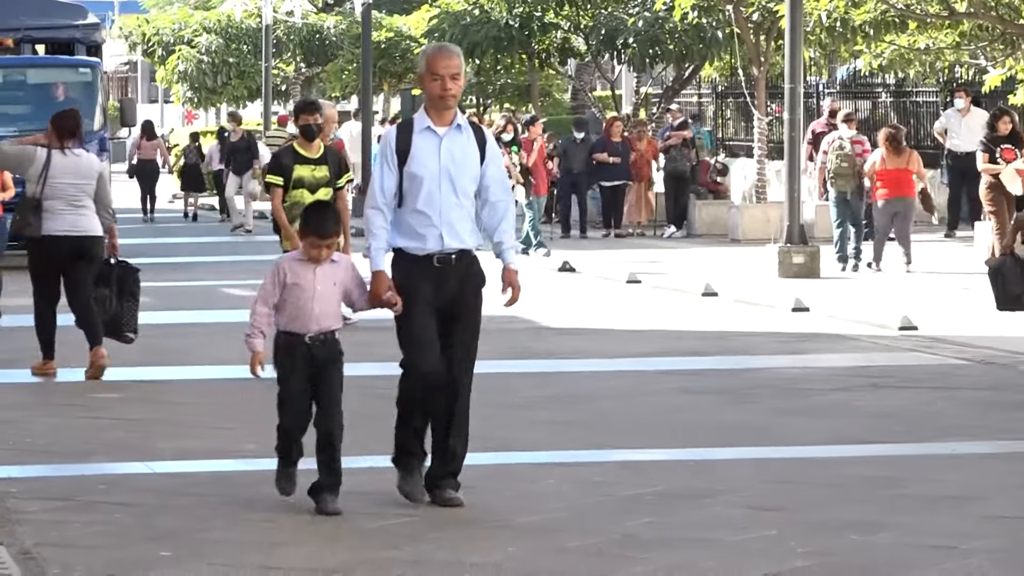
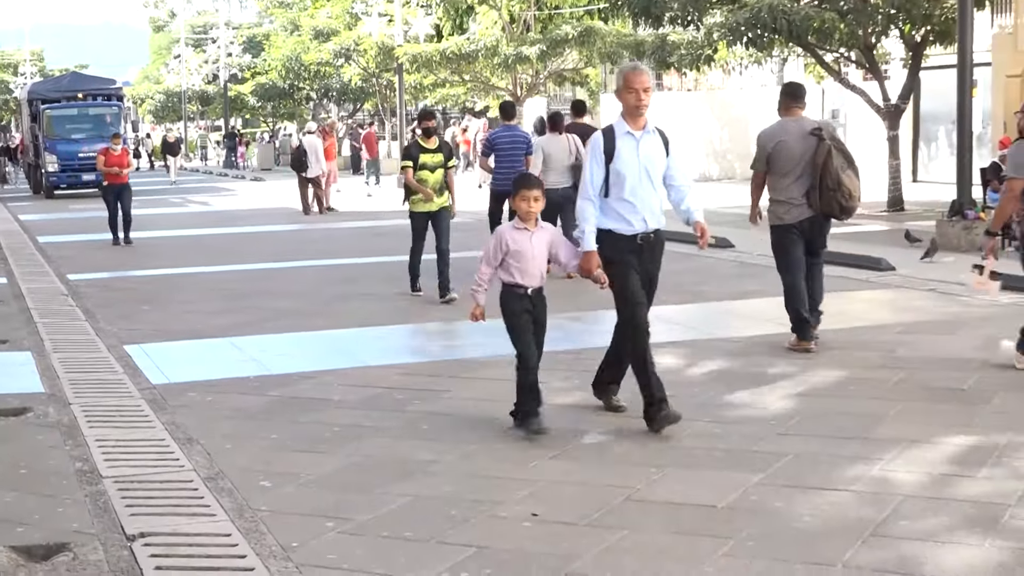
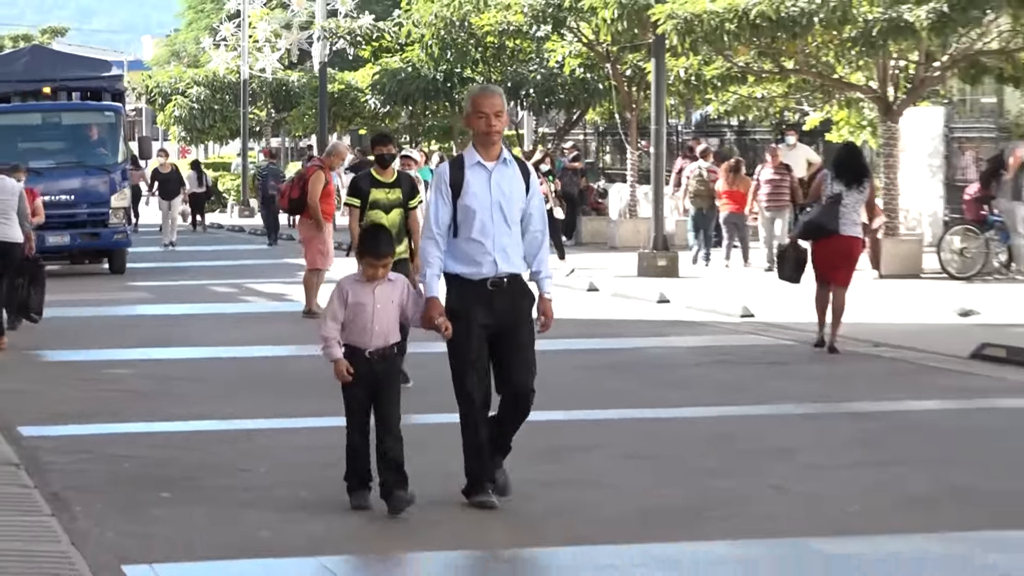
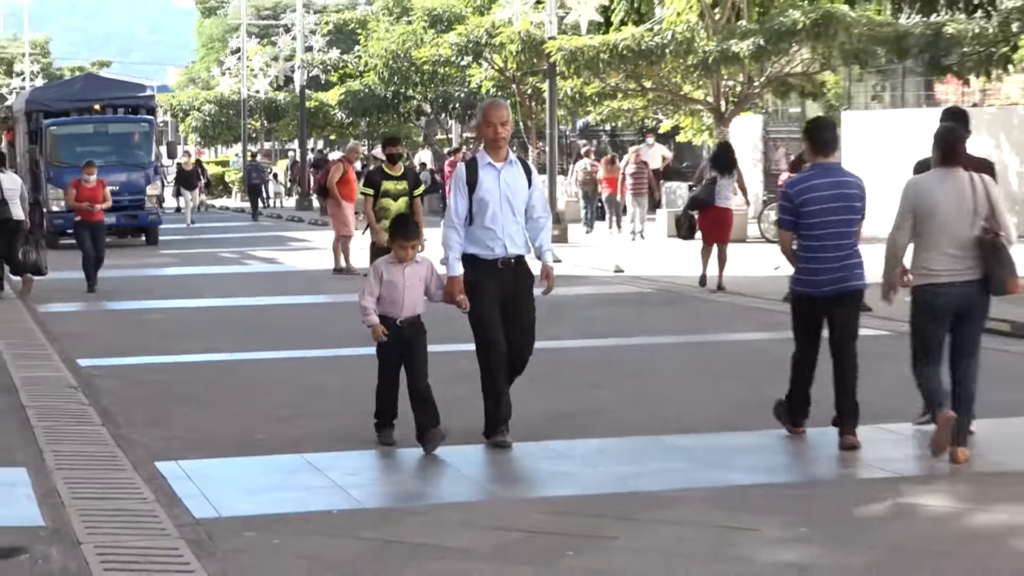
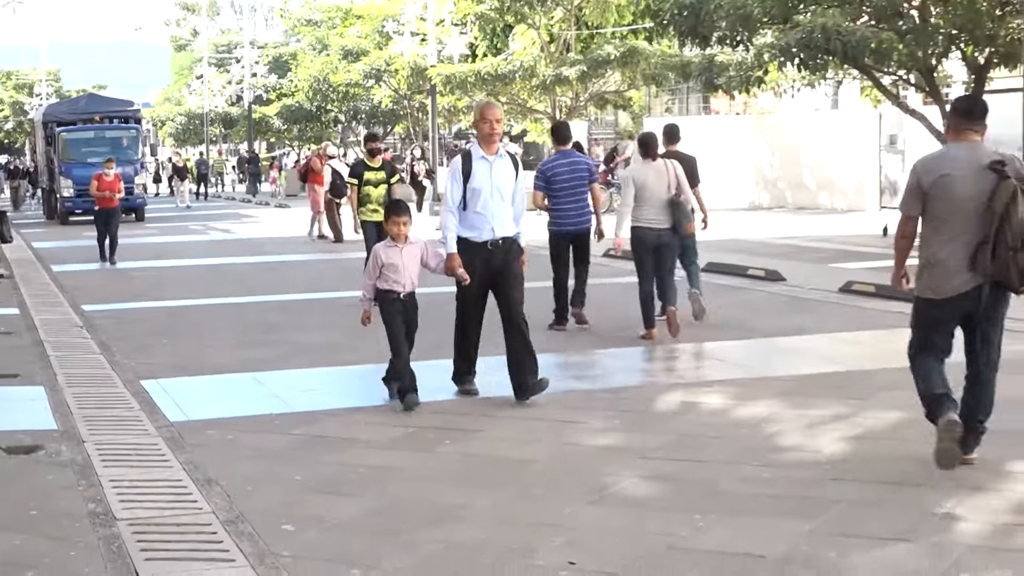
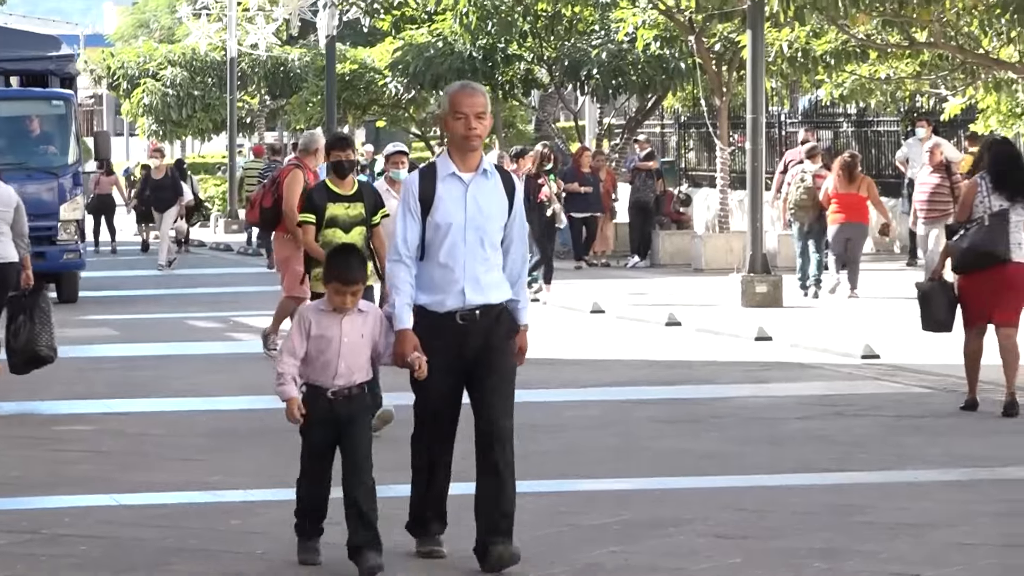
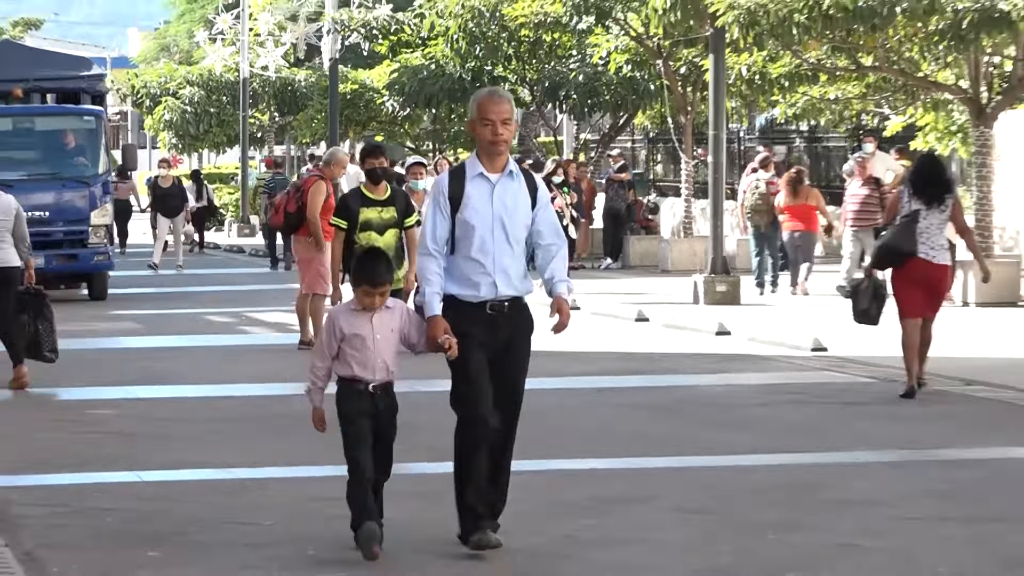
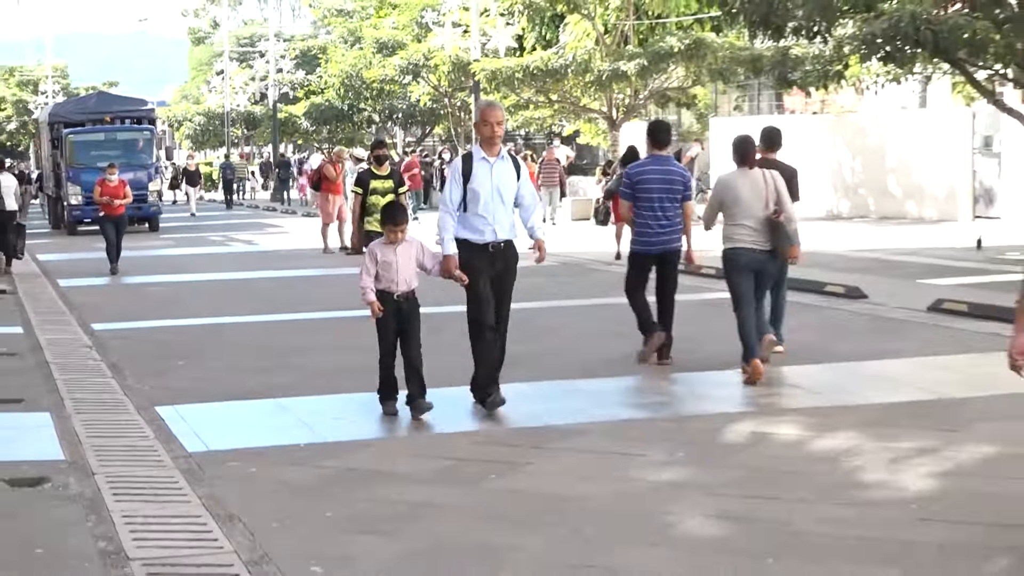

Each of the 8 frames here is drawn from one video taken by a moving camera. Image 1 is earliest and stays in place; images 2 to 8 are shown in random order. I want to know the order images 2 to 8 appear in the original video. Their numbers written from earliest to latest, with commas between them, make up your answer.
6, 7, 3, 4, 8, 5, 2
